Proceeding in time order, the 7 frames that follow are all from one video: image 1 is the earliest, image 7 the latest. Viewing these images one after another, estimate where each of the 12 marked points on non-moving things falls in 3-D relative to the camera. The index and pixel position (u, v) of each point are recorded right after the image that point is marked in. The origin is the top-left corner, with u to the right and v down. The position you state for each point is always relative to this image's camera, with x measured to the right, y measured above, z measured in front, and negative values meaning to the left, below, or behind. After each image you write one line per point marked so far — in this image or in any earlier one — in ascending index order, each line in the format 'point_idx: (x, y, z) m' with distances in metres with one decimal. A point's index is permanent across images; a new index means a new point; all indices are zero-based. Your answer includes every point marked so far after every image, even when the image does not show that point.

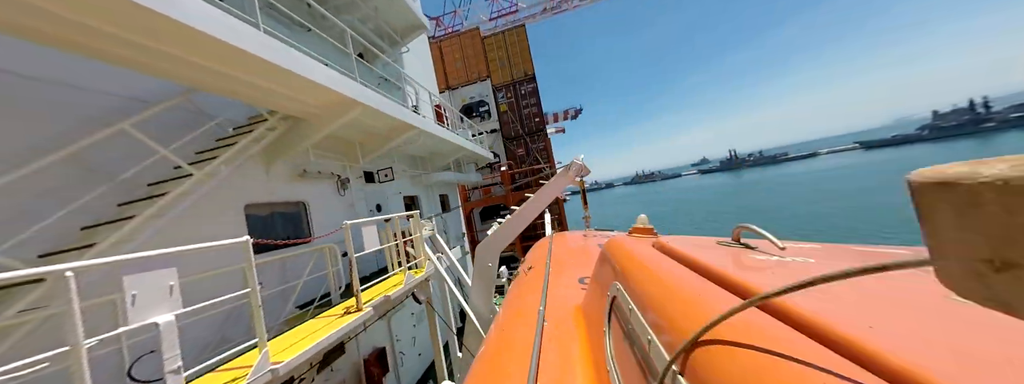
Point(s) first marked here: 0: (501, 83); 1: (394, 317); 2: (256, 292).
0: (-0.8, +7.7, +18.1) m
1: (-3.1, -3.3, +6.8) m
2: (-2.2, -0.8, +2.2) m
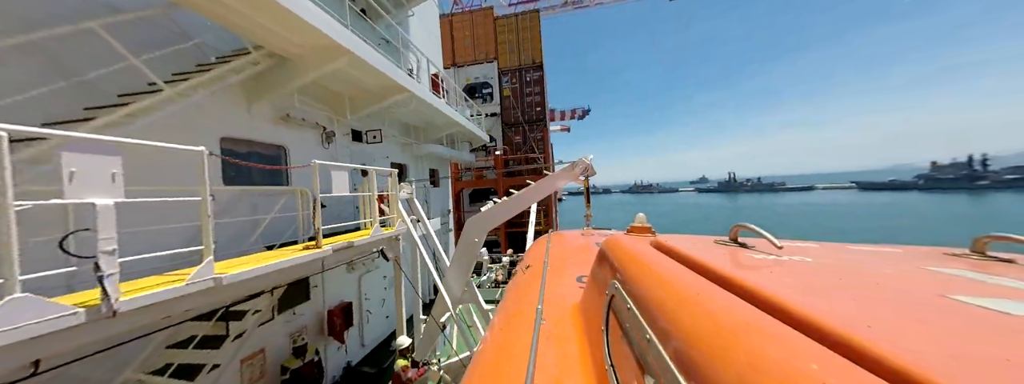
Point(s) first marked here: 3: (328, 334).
0: (-0.3, +8.7, +17.9) m
1: (-3.9, -2.3, +6.8) m
2: (-2.6, -0.1, +2.2) m
3: (-4.0, -3.1, +5.6) m
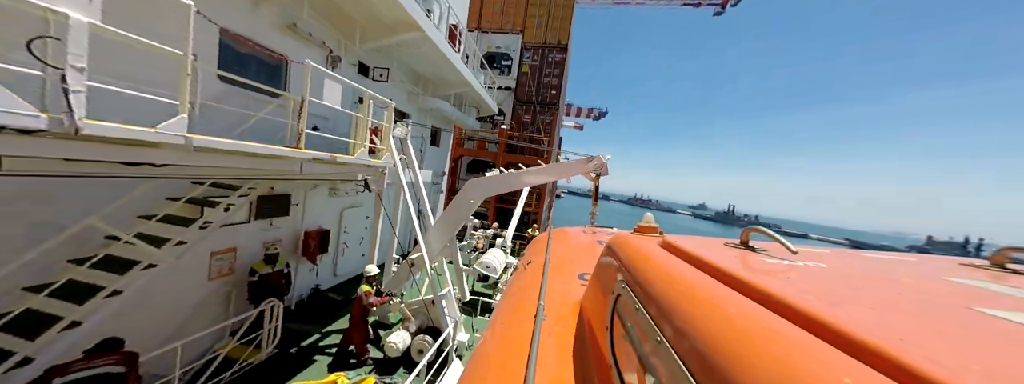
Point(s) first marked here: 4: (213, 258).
0: (+1.4, +10.1, +17.4) m
1: (-4.4, -0.5, +6.9) m
2: (-2.7, +1.1, +2.2) m
3: (-4.7, -1.4, +5.8) m
4: (-4.9, -1.1, +4.3) m
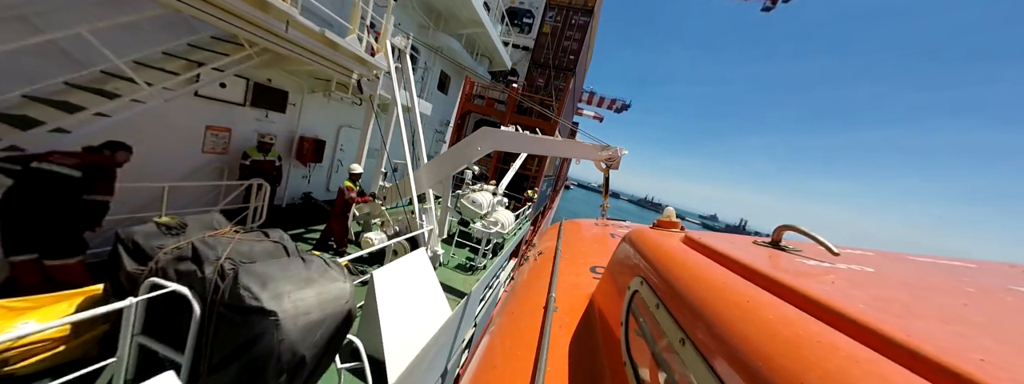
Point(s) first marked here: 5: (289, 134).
0: (+2.9, +12.2, +16.6) m
1: (-4.5, +1.7, +7.0) m
2: (-2.8, +2.8, +2.2) m
3: (-5.0, +0.8, +6.0) m
4: (-5.2, +1.1, +4.5) m
5: (-5.0, +1.3, +5.8) m
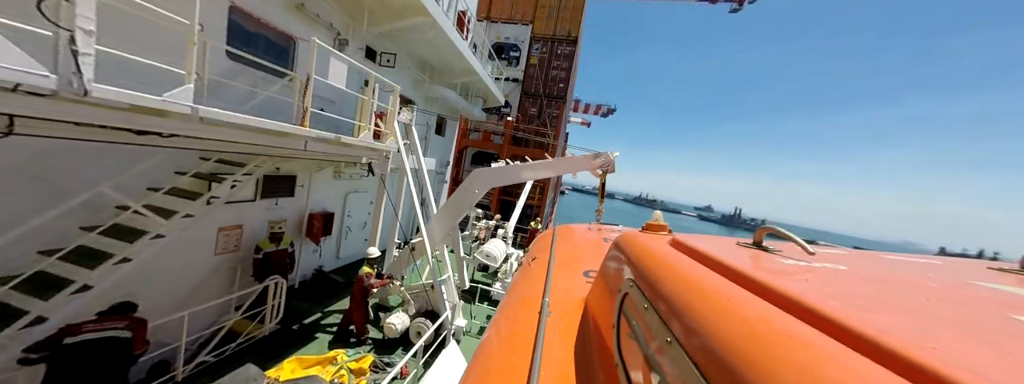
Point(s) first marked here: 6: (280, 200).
0: (+2.0, +10.5, +17.2) m
1: (-4.3, -0.1, +7.0) m
2: (-2.7, +1.4, +2.2) m
3: (-4.7, -1.0, +5.9) m
4: (-4.9, -0.7, +4.4) m
5: (-4.7, -0.5, +5.7) m
6: (-4.7, -0.2, +5.2) m
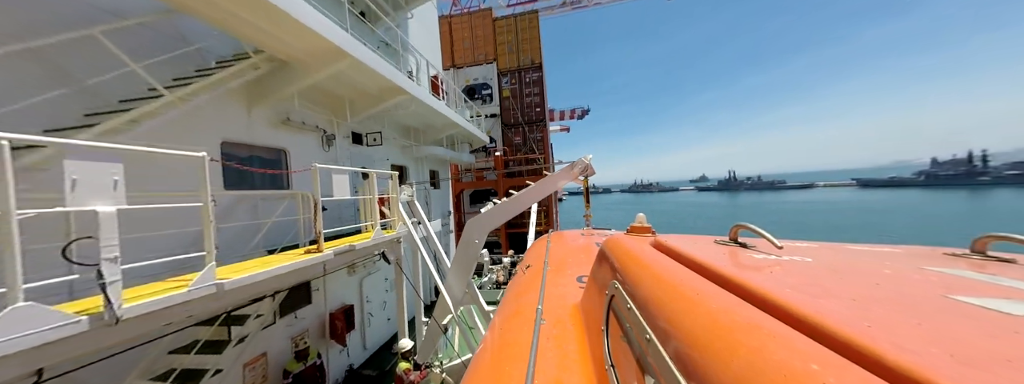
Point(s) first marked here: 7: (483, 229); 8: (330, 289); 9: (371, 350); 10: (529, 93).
0: (-0.4, +8.6, +17.9) m
1: (-3.8, -2.3, +6.8) m
2: (-2.6, -0.1, +2.2) m
3: (-4.0, -3.2, +5.6) m
4: (-4.3, -2.9, +4.2) m
5: (-4.1, -2.8, +5.5) m
6: (-4.2, -2.4, +5.1) m
7: (-0.4, -0.9, +5.3) m
8: (-4.1, -2.1, +5.8) m
9: (-3.8, -4.3, +7.0) m
10: (+1.1, +6.7, +17.5) m
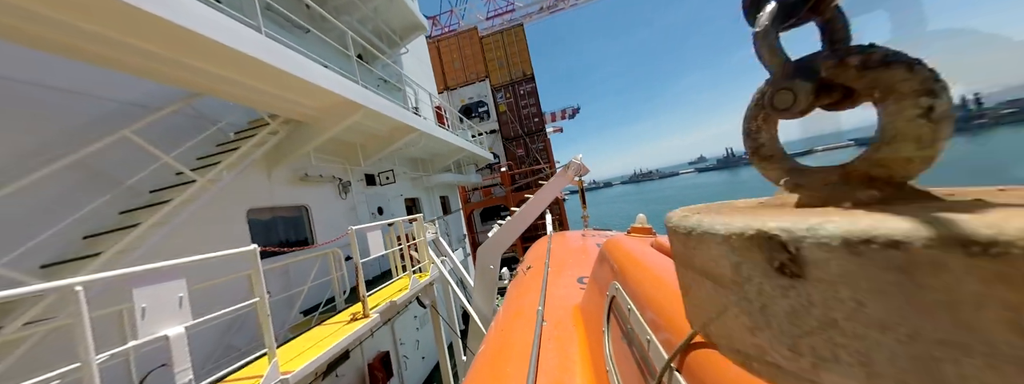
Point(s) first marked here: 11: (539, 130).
0: (-0.9, +7.6, +18.1) m
1: (-3.0, -3.4, +6.7) m
2: (-2.1, -0.9, +2.1) m
3: (-3.0, -4.2, +5.5) m
4: (-3.3, -3.9, +4.0) m
5: (-3.2, -3.8, +5.4) m
6: (-3.3, -3.4, +5.0) m
7: (+0.2, -1.4, +5.2) m
8: (-3.3, -3.2, +5.7) m
9: (-2.7, -5.3, +6.8) m
10: (+0.9, +5.9, +17.6) m
11: (+1.8, +4.1, +17.1) m
